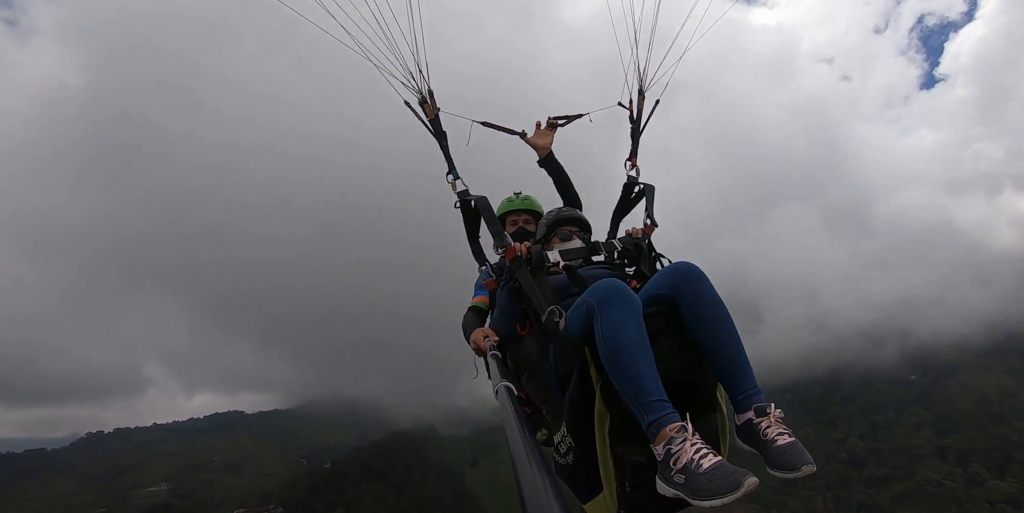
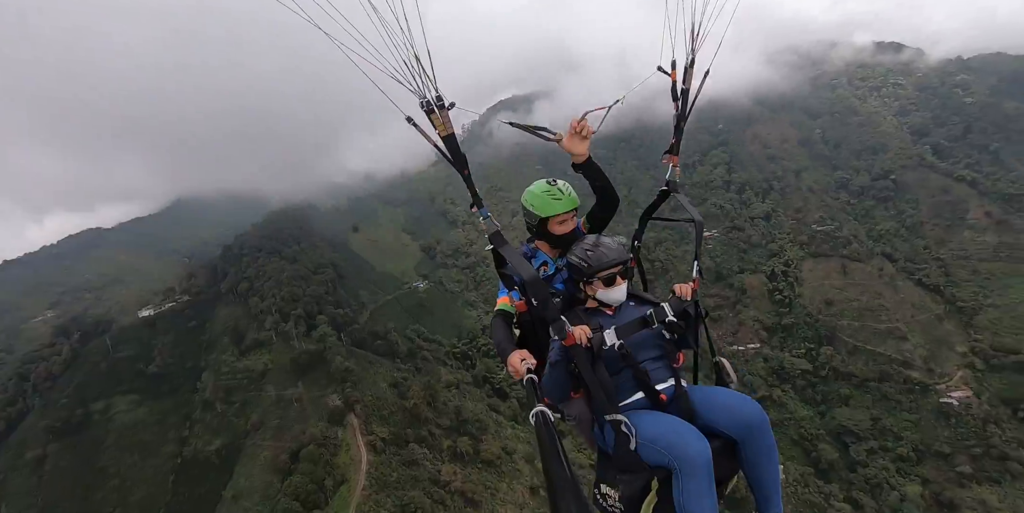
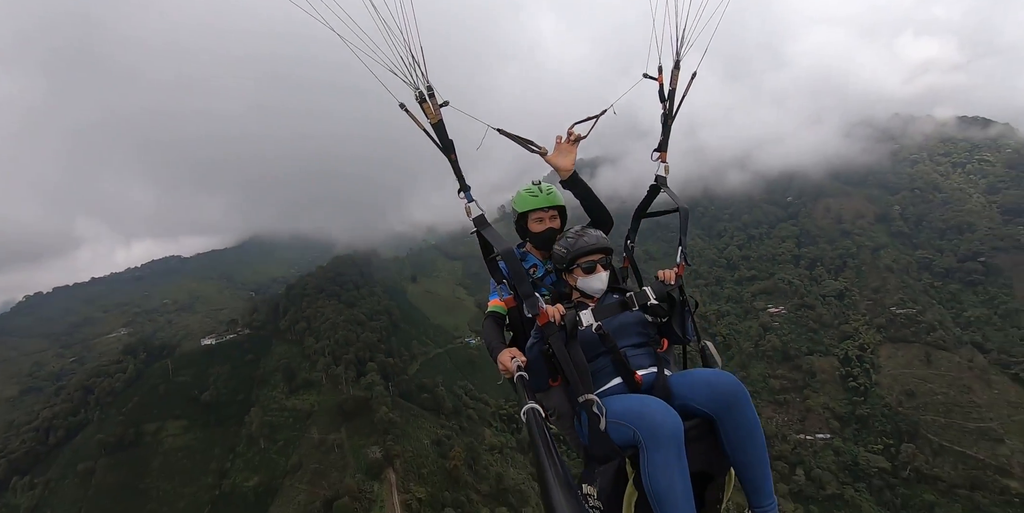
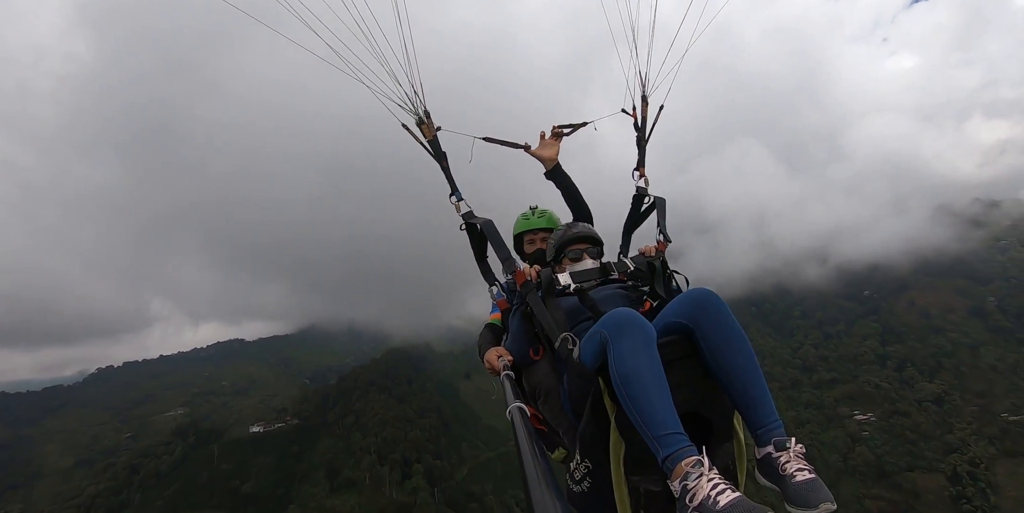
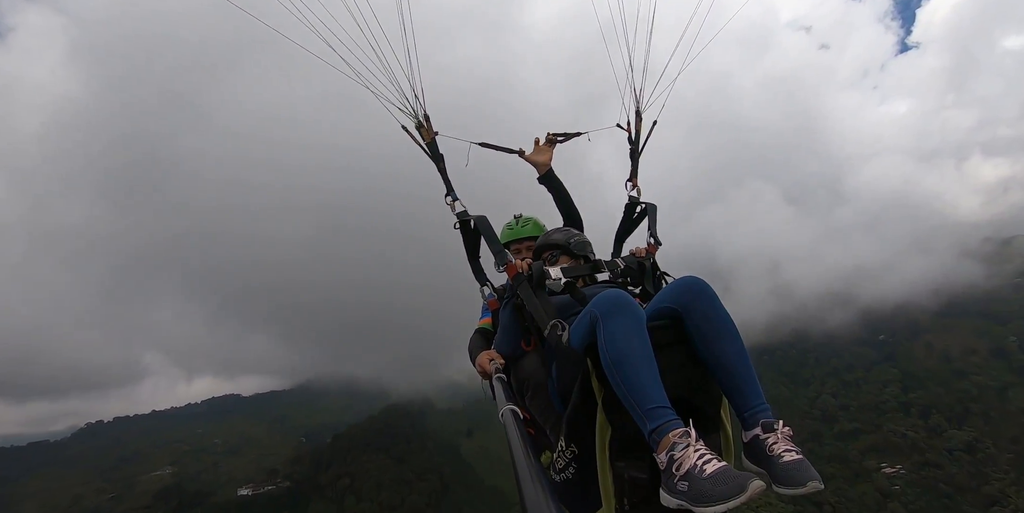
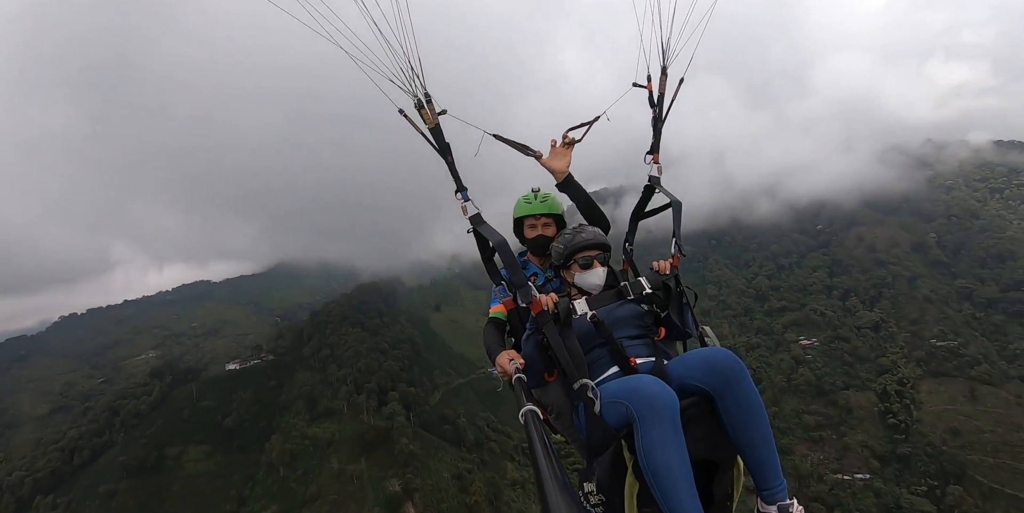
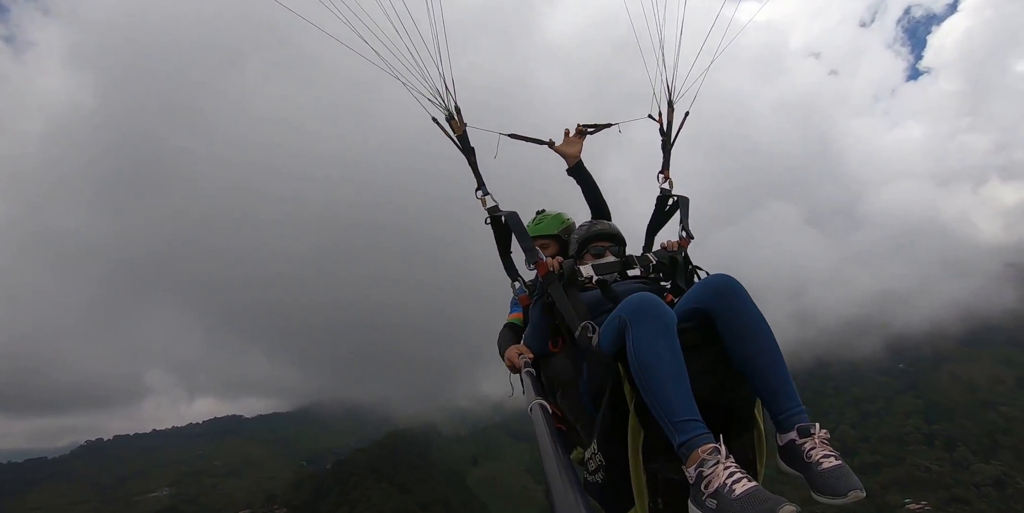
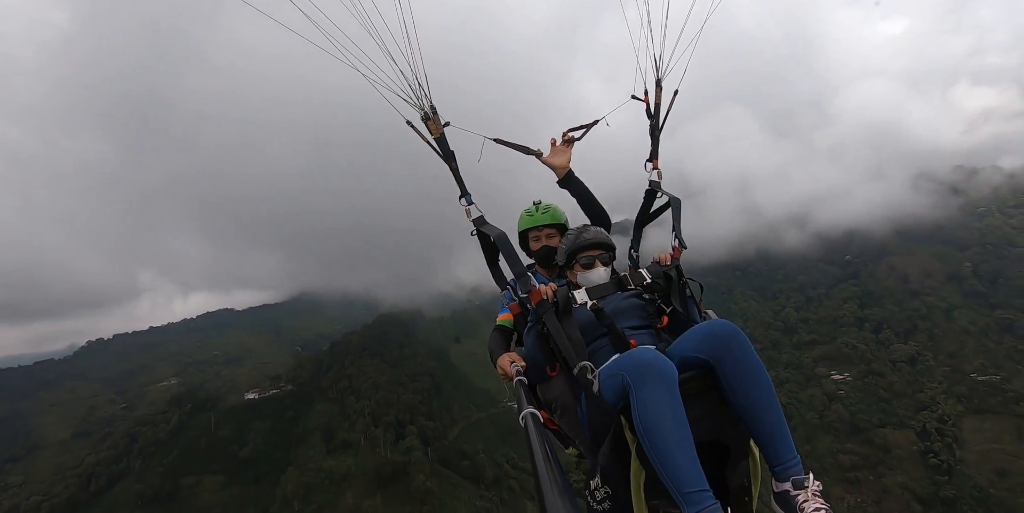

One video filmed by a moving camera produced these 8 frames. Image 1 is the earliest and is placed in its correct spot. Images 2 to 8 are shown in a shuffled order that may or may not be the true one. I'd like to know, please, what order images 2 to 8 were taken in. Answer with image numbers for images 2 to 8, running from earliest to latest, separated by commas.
7, 5, 4, 8, 6, 3, 2
